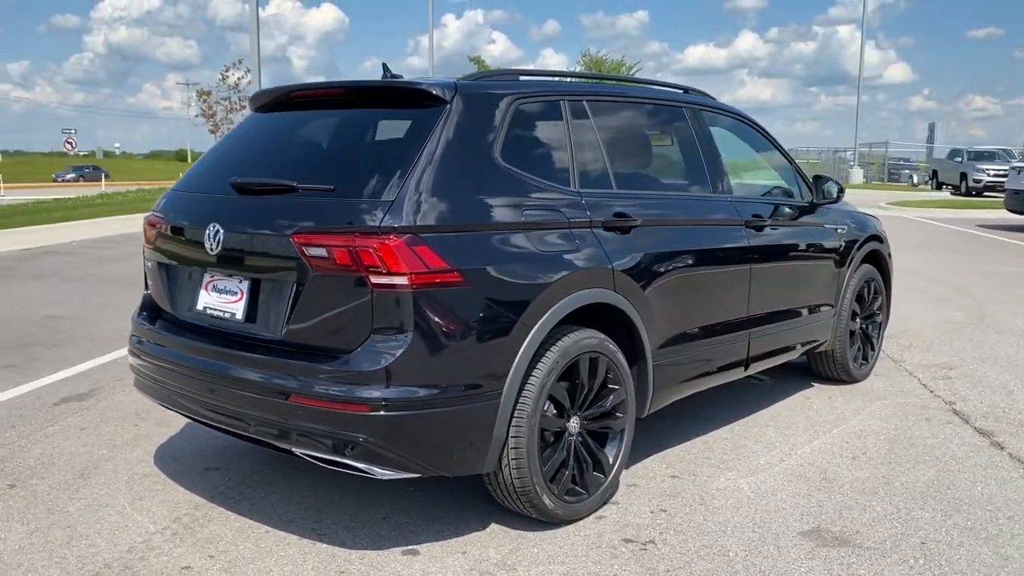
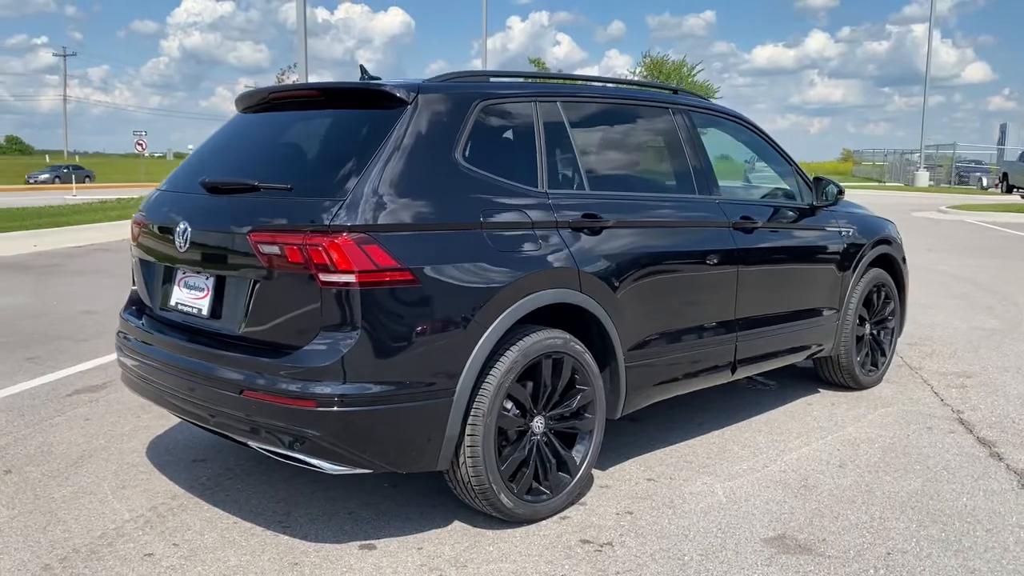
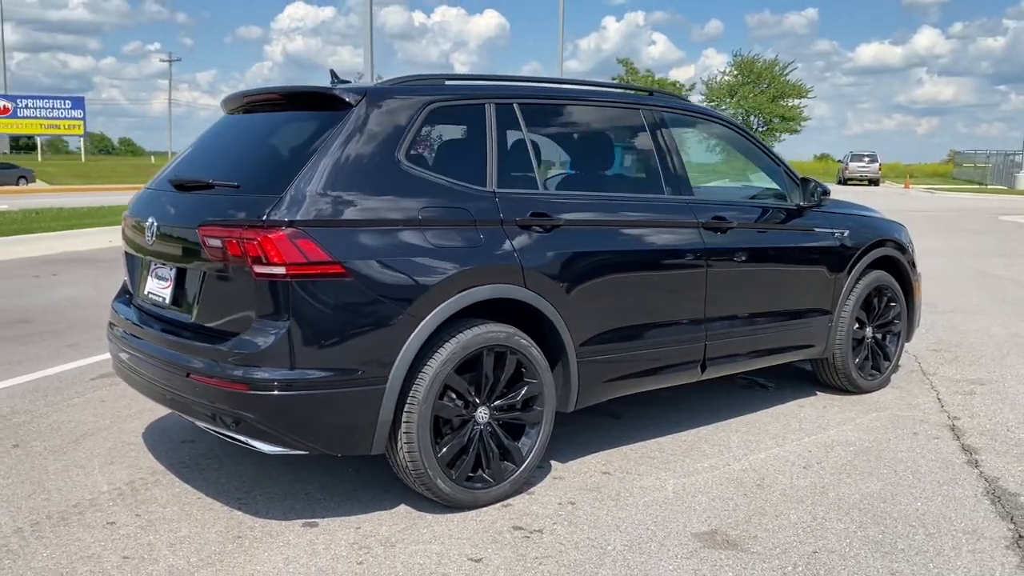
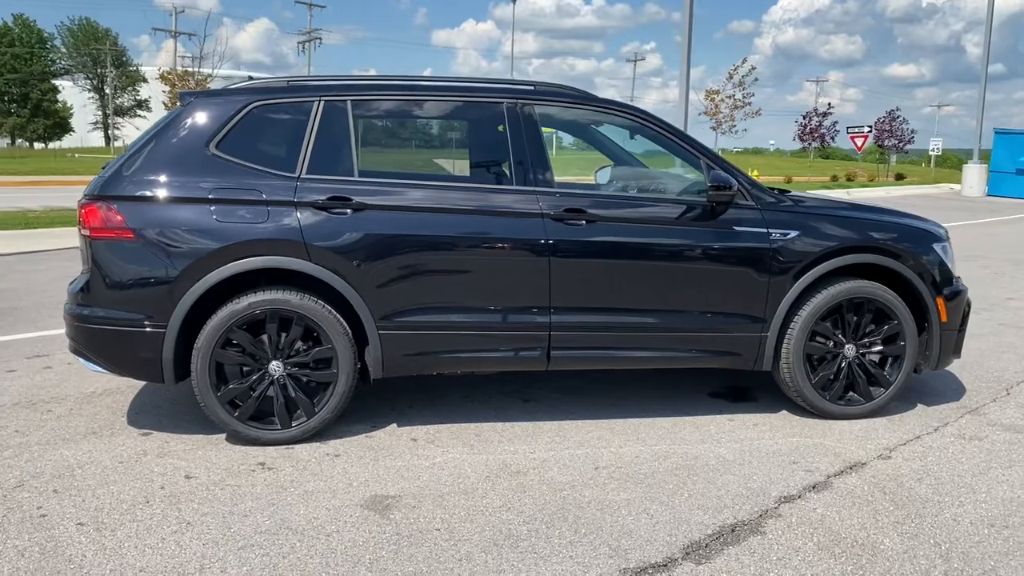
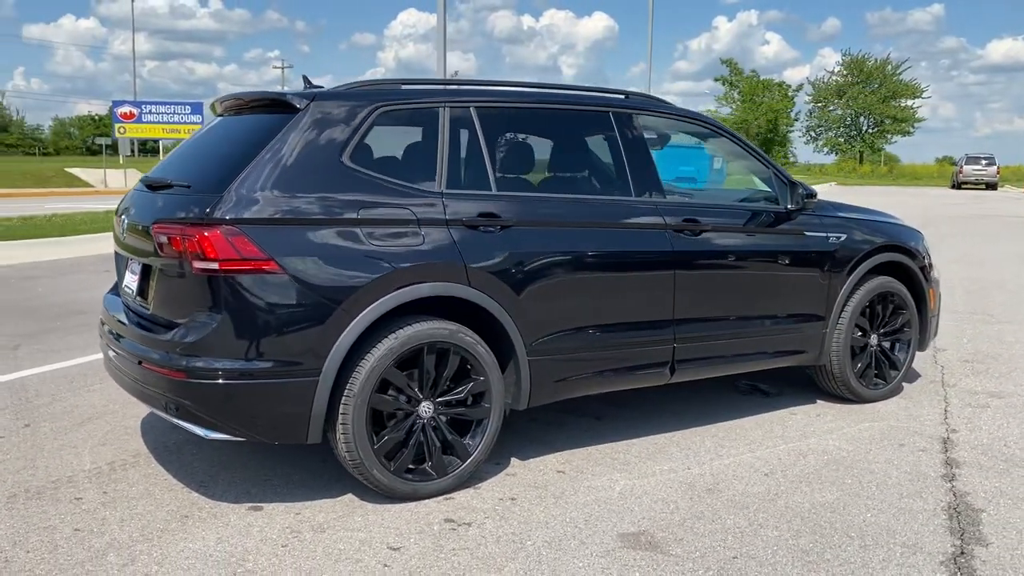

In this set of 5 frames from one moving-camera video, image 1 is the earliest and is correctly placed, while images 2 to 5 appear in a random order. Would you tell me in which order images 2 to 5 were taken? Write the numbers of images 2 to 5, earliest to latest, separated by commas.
2, 3, 5, 4
